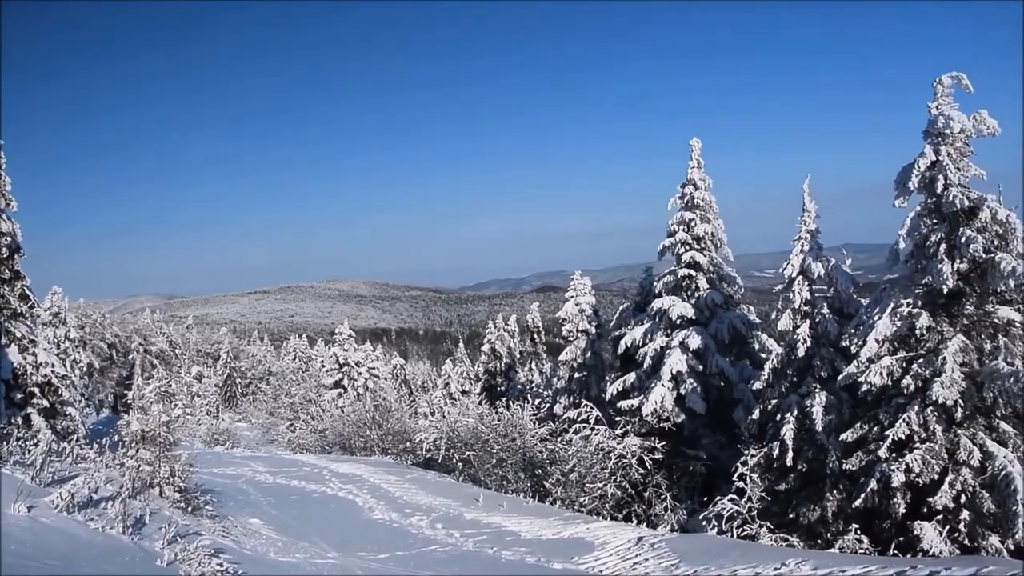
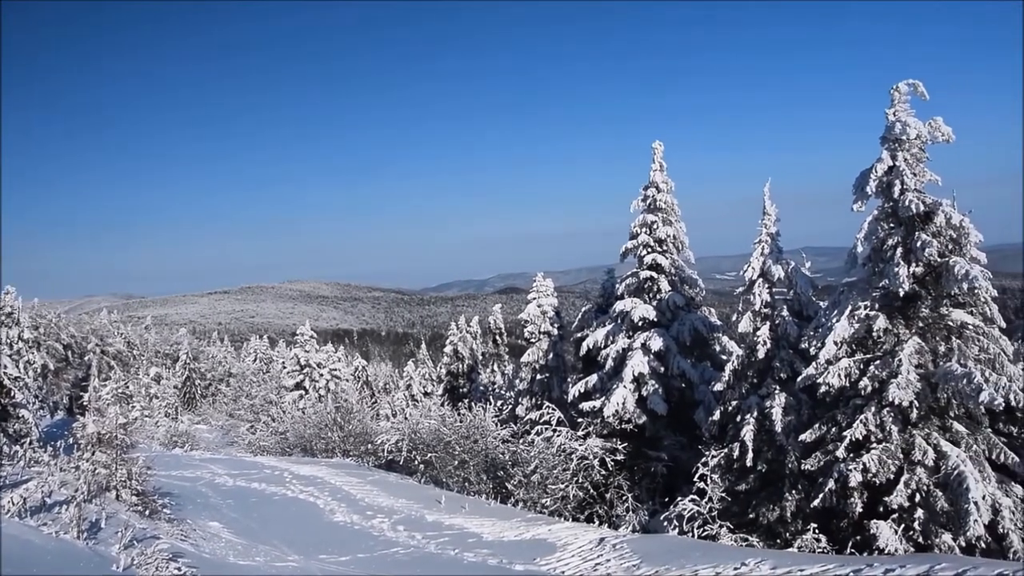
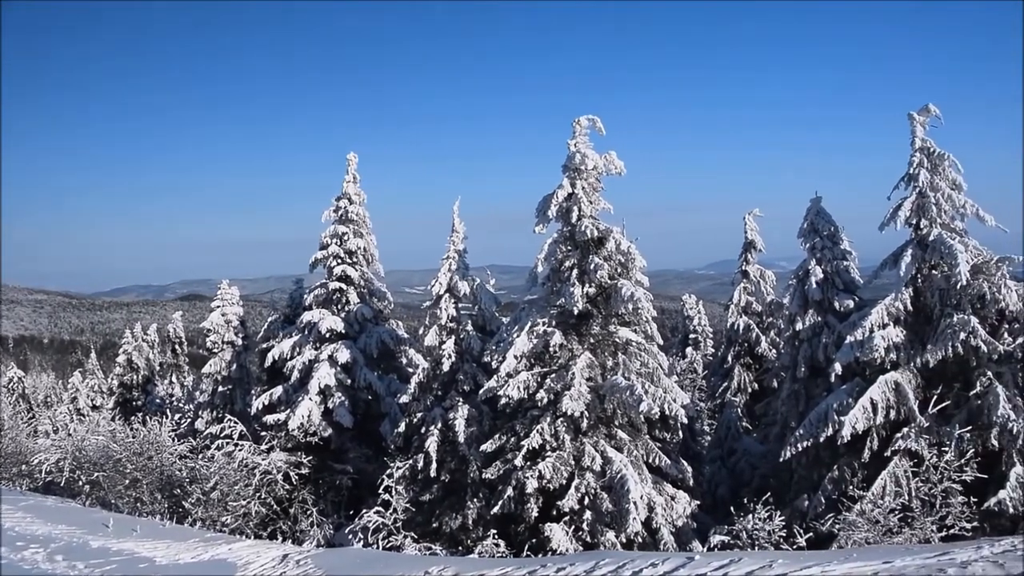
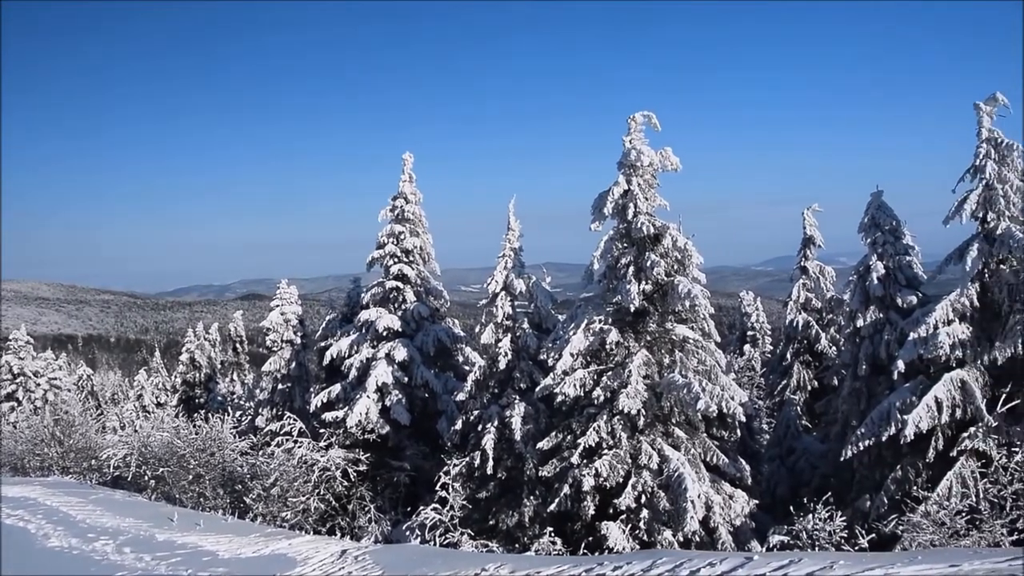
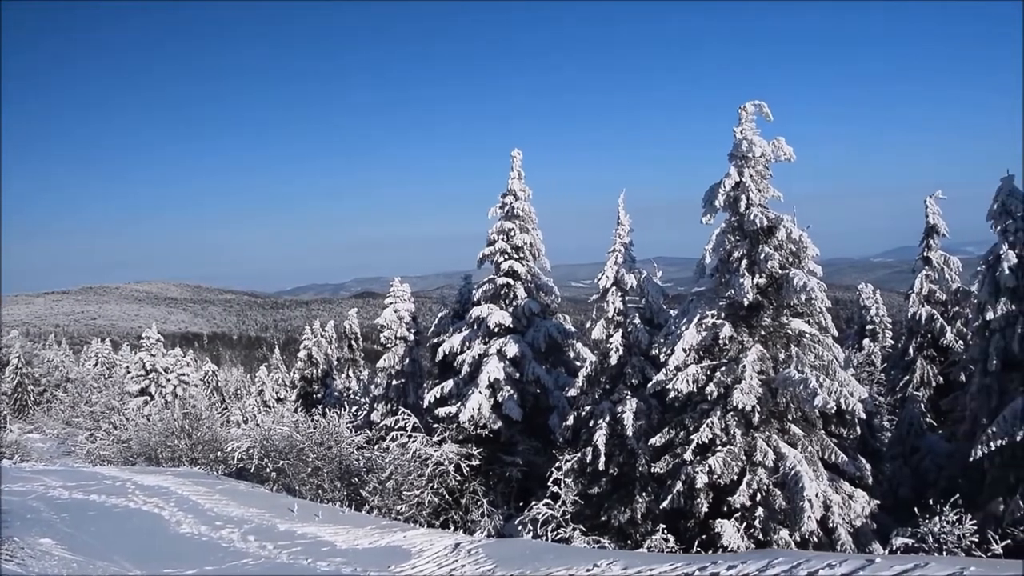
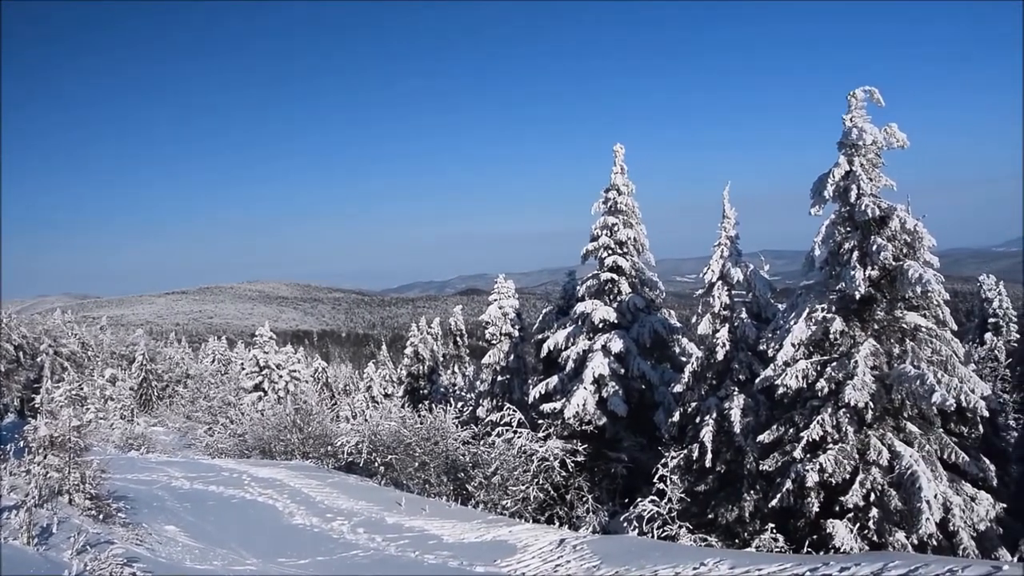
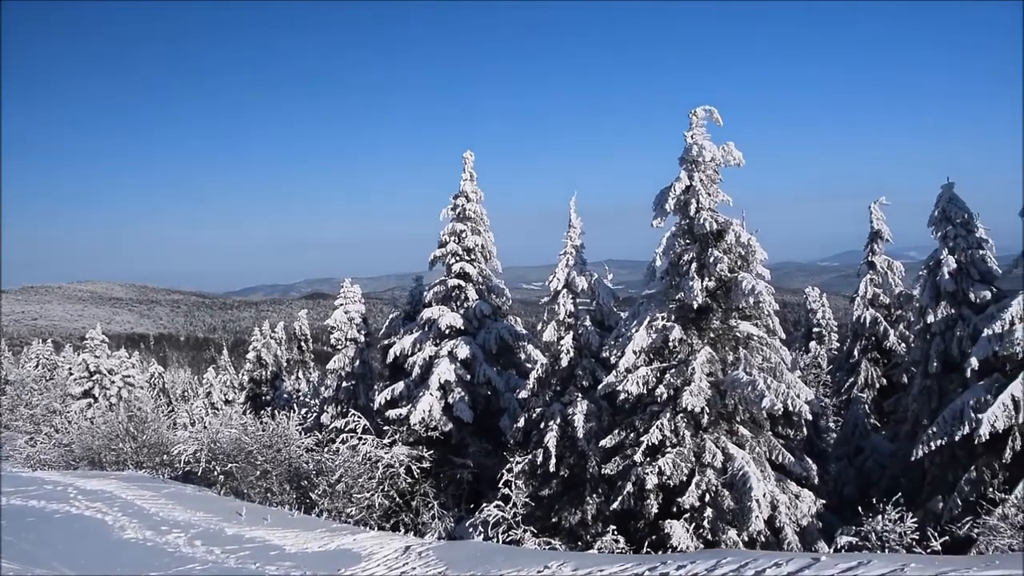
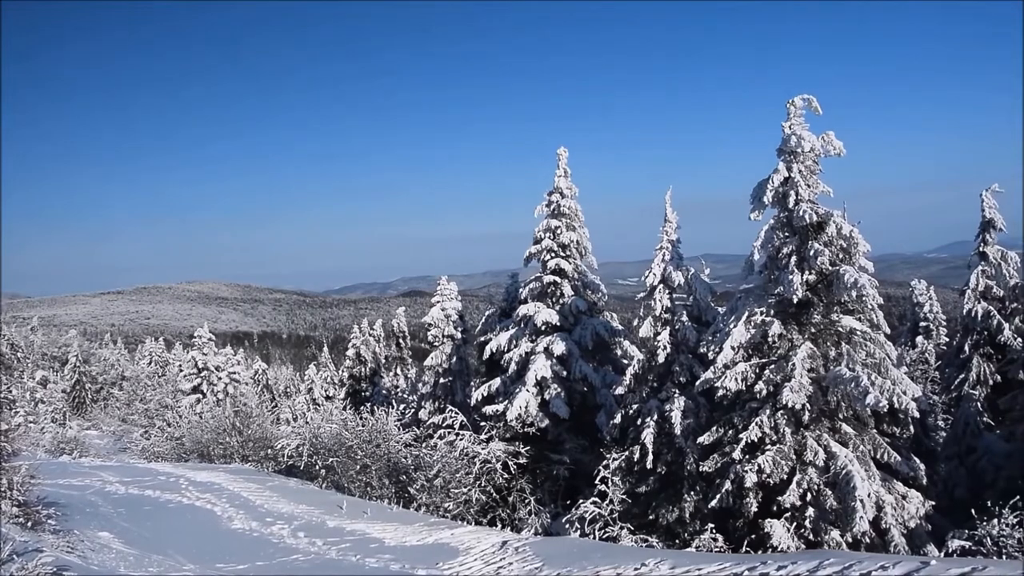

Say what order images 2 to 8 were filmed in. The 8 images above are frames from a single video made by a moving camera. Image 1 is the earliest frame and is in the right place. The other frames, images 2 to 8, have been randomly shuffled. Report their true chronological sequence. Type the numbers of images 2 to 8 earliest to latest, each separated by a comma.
2, 6, 8, 5, 7, 4, 3
